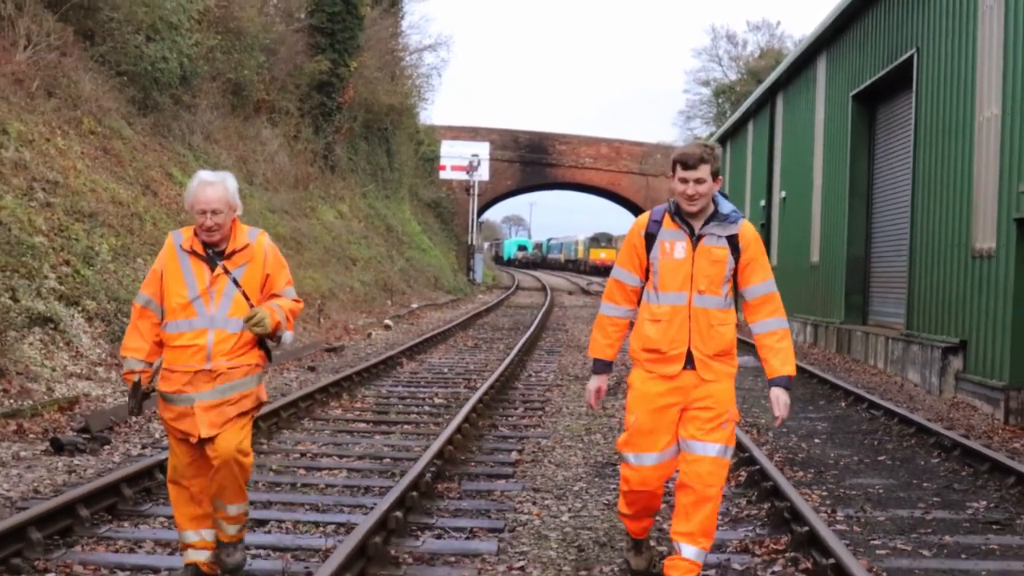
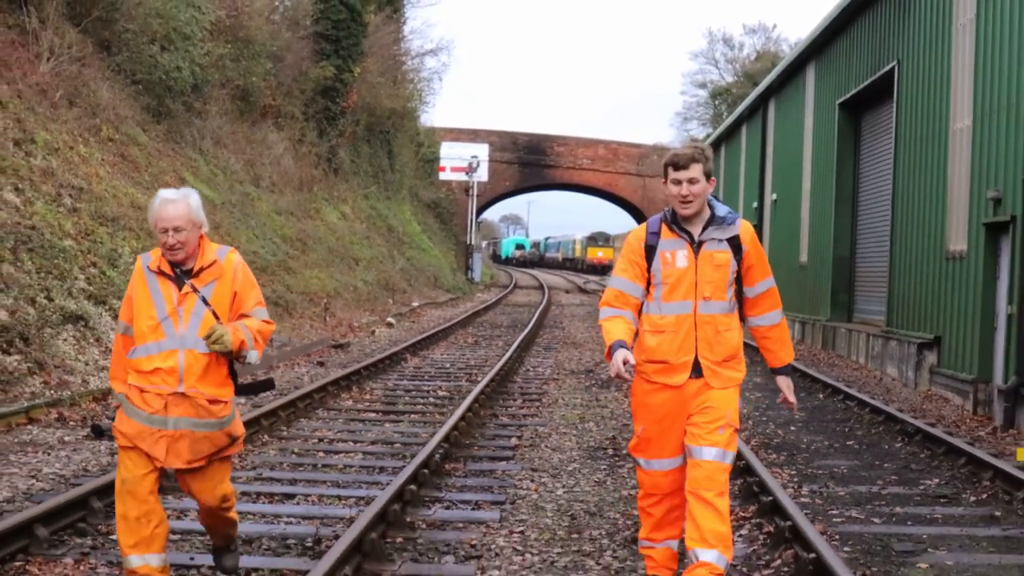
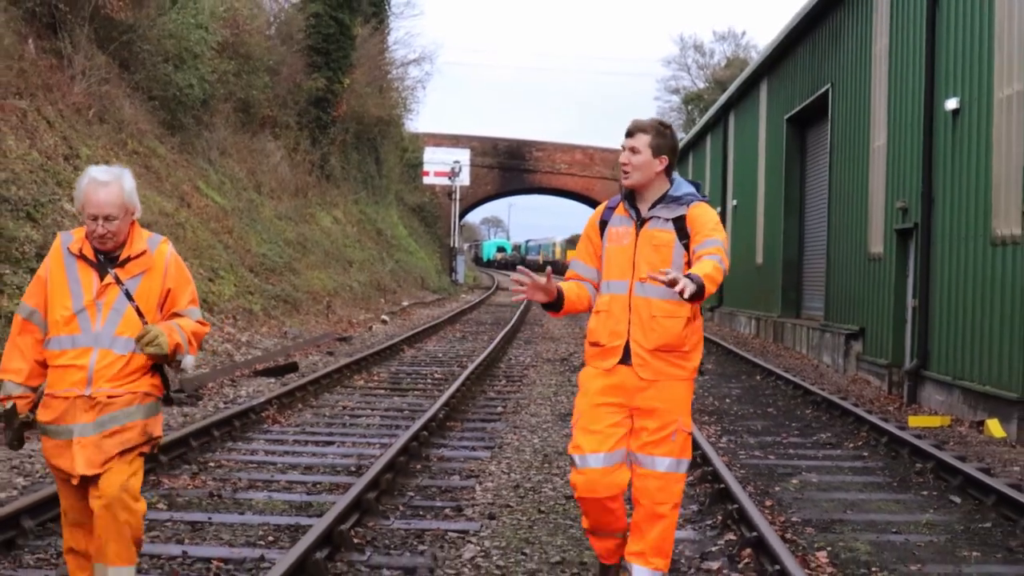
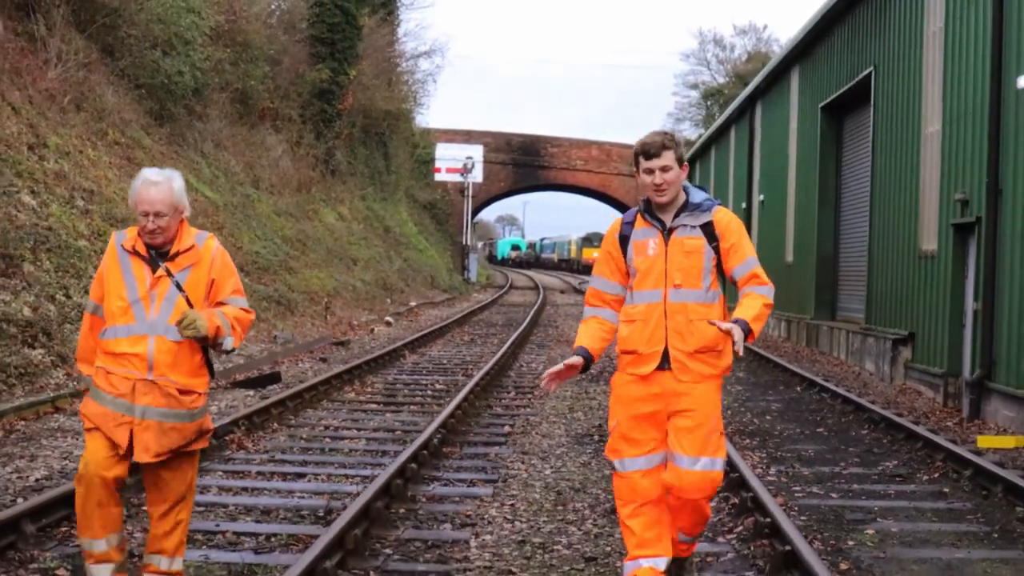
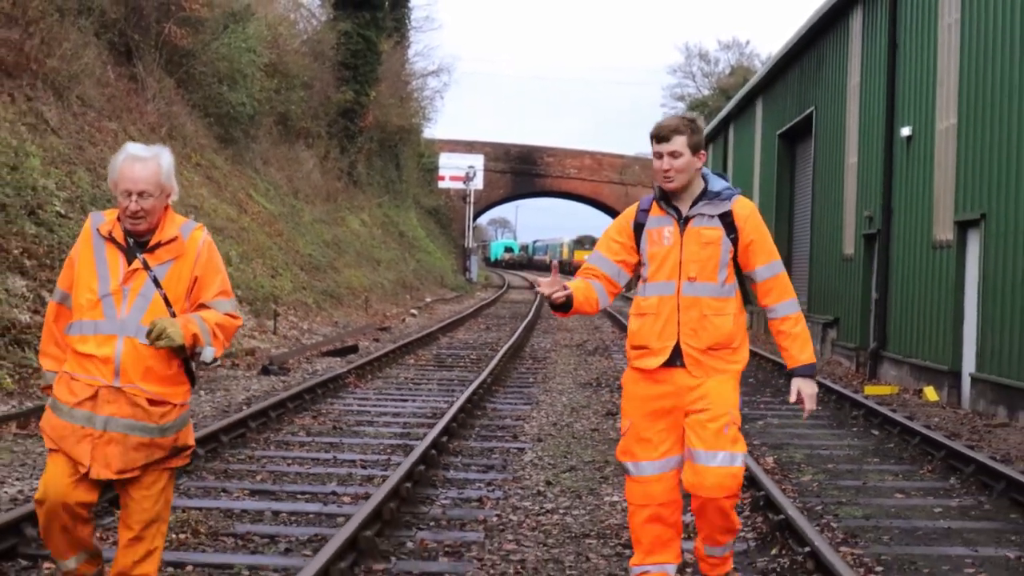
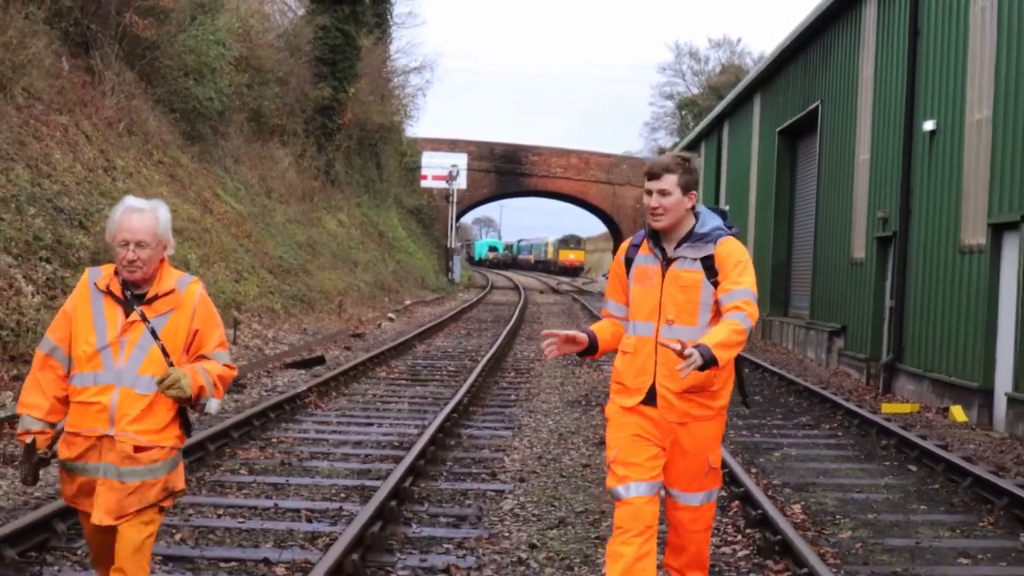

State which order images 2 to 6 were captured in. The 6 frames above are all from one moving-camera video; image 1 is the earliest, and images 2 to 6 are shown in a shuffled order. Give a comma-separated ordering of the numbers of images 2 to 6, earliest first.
2, 4, 3, 6, 5
